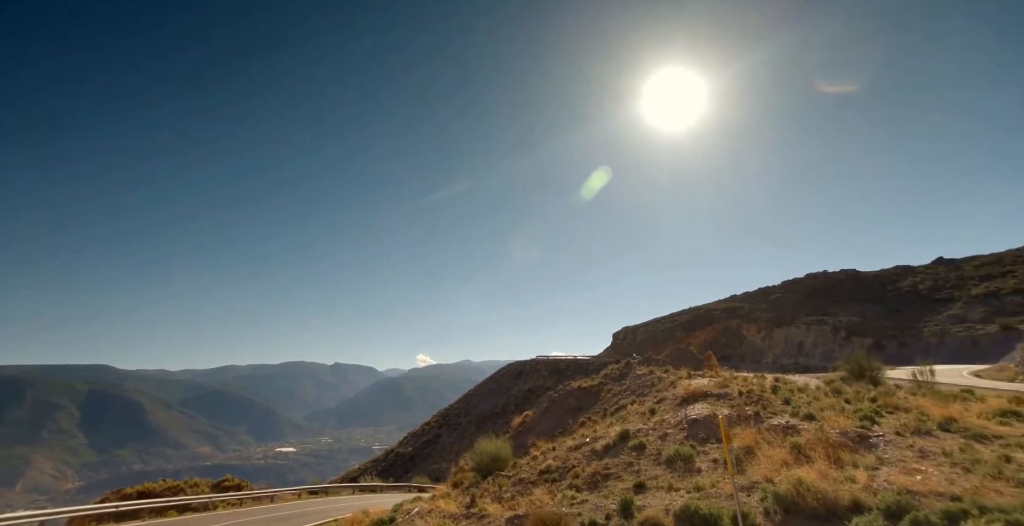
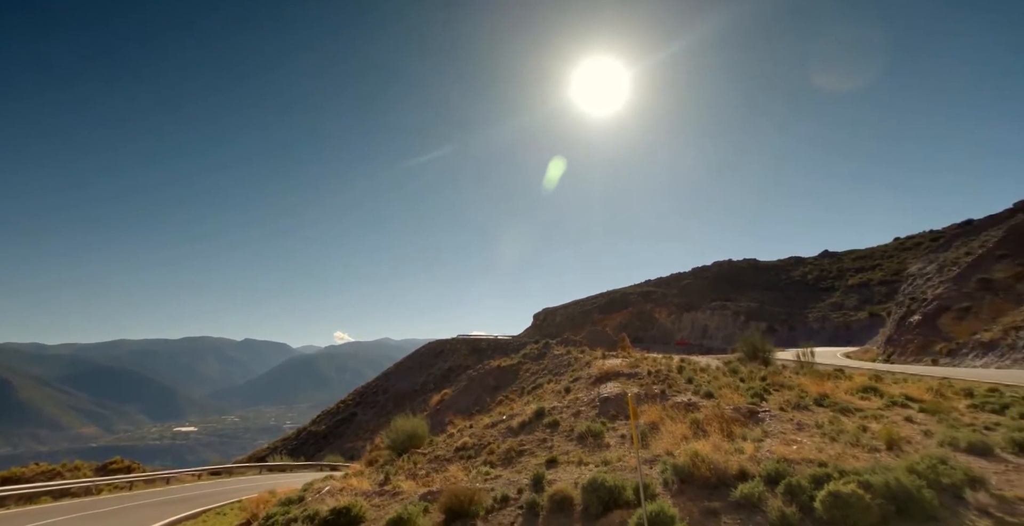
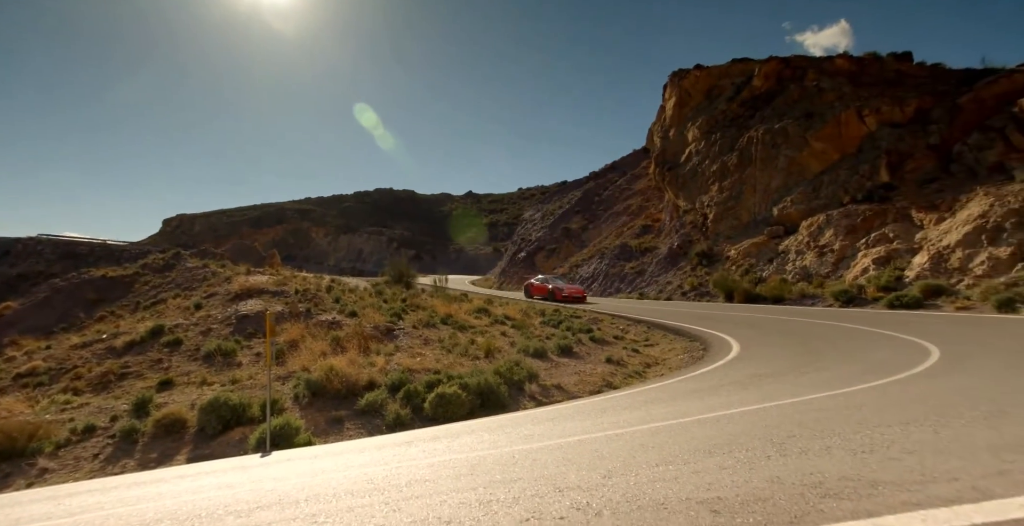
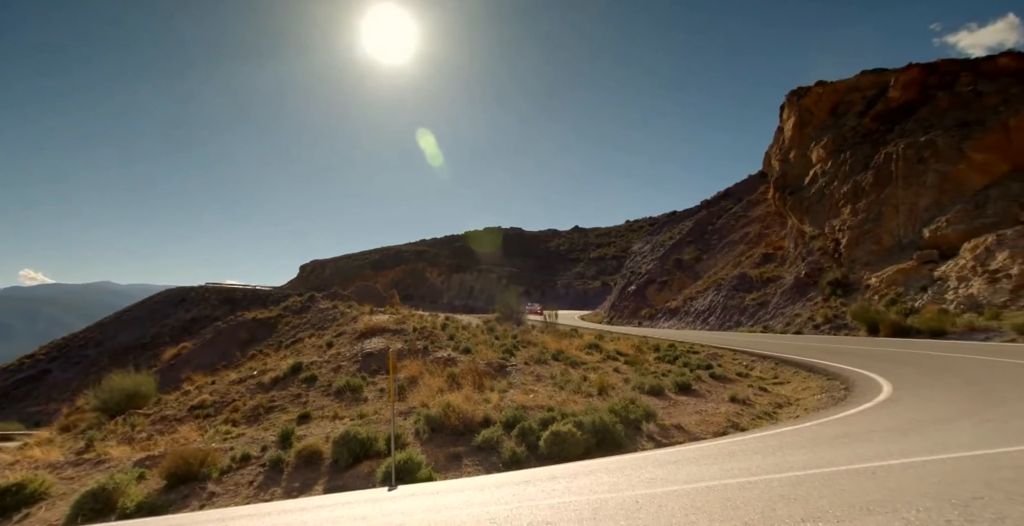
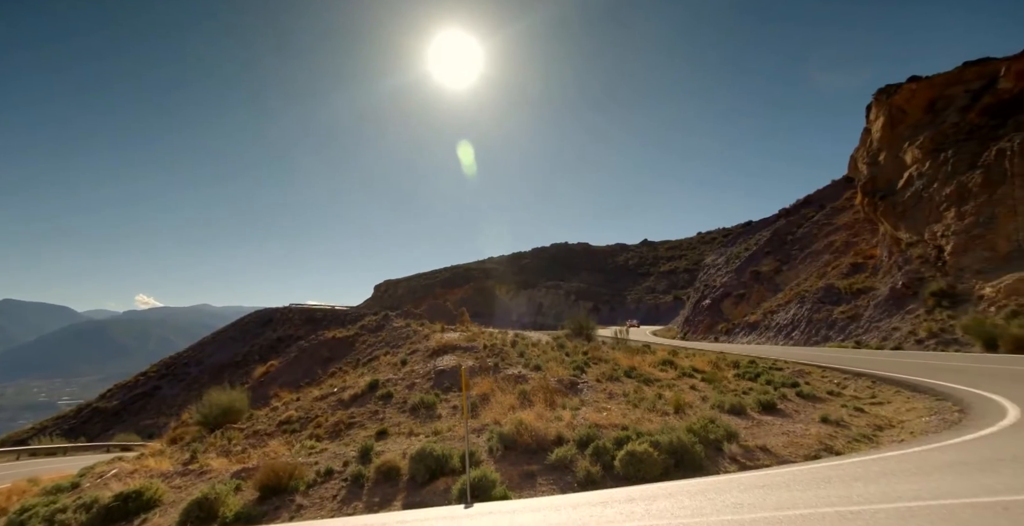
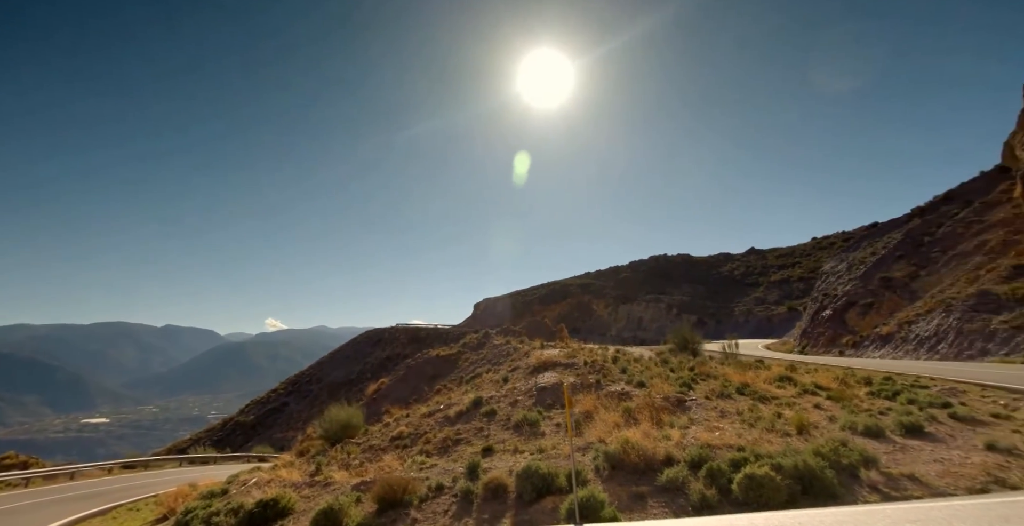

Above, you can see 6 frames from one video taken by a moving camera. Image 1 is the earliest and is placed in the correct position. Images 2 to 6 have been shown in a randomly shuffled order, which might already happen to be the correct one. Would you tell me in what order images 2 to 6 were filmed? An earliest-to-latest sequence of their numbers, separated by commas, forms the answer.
2, 6, 5, 4, 3
